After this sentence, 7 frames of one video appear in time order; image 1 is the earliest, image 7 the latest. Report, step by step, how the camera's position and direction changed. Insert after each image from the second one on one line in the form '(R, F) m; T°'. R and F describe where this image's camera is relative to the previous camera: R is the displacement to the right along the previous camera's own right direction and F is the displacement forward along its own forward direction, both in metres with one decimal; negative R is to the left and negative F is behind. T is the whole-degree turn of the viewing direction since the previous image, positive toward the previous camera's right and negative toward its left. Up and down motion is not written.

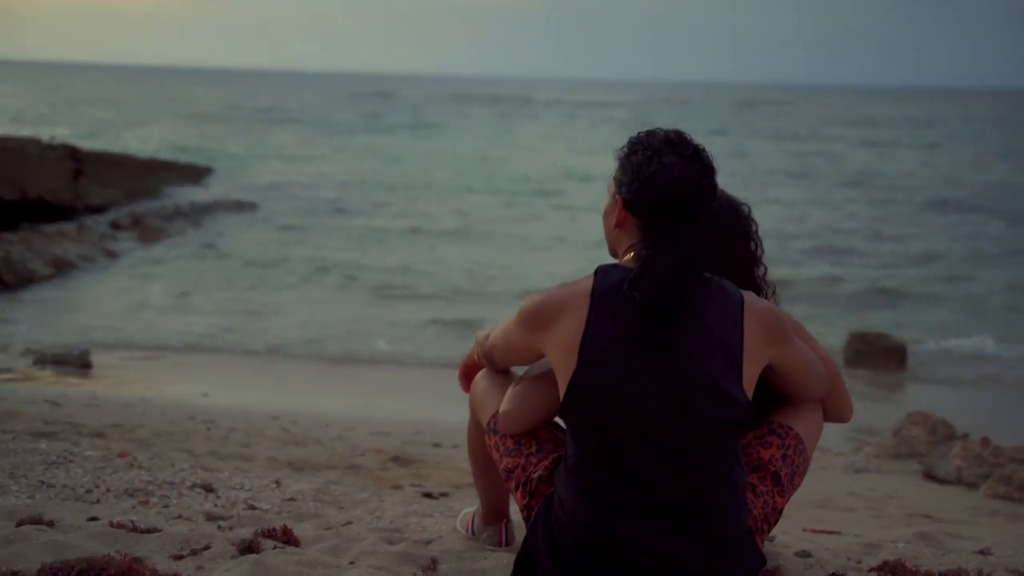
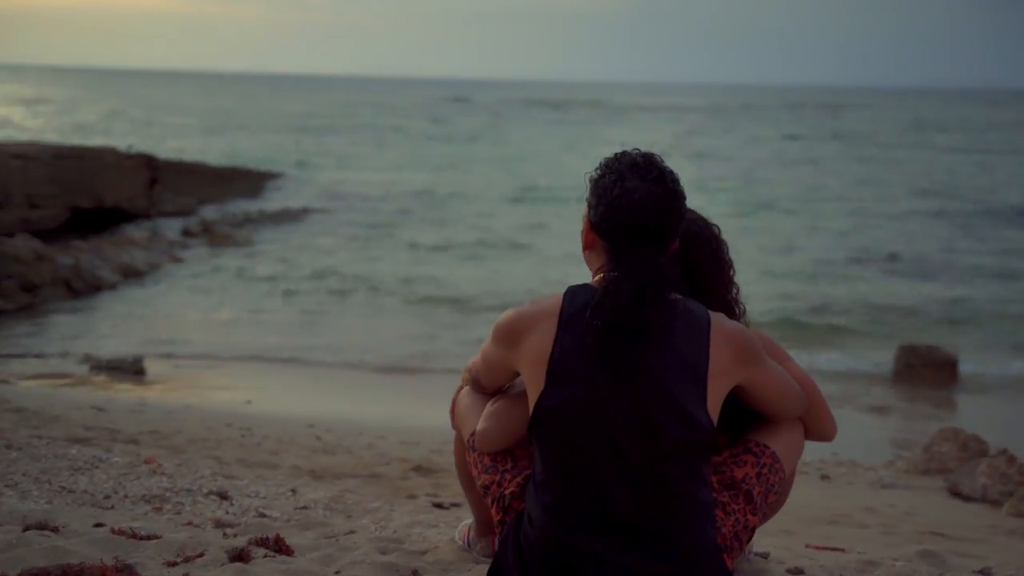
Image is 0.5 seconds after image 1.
(+0.3, -0.1) m; -5°
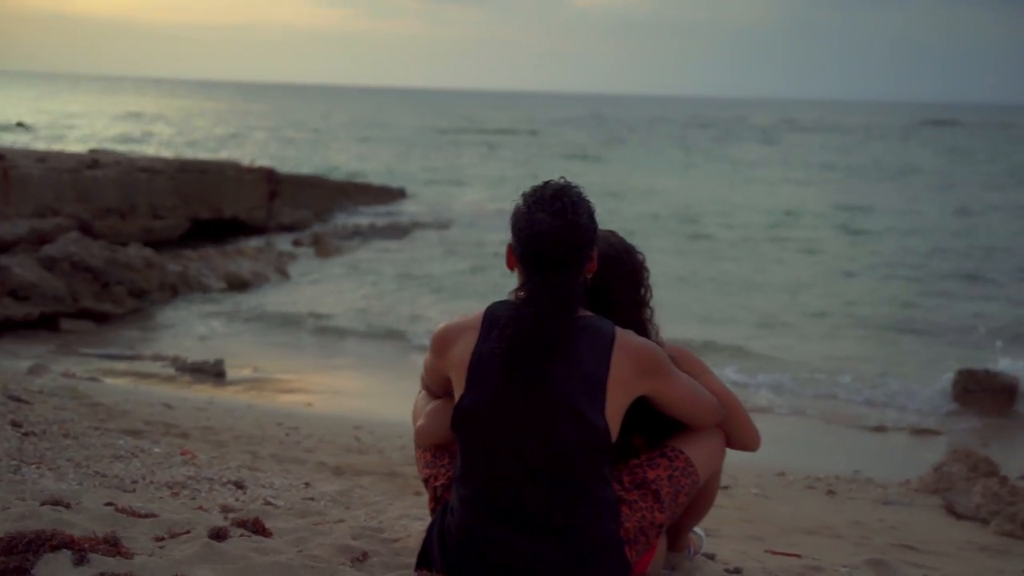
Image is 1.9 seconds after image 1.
(+0.7, -0.3) m; -8°
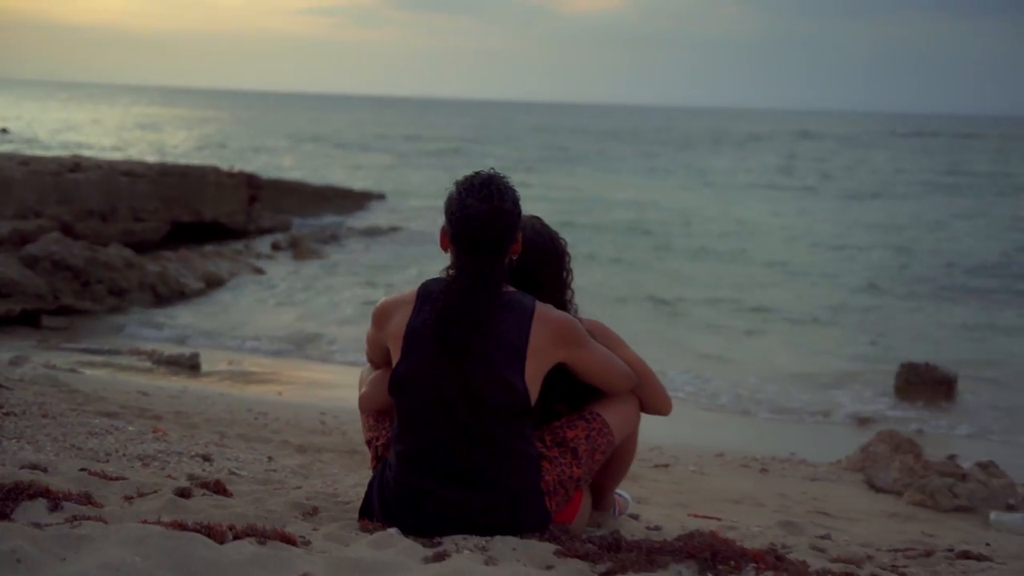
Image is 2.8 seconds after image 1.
(+0.2, -0.4) m; +1°
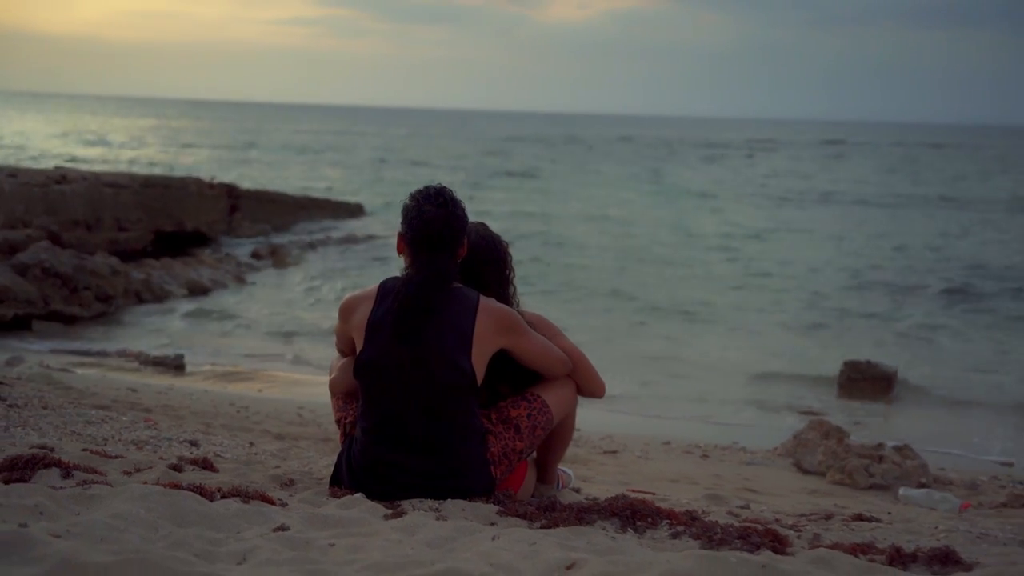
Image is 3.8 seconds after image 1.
(+0.1, -0.6) m; +1°
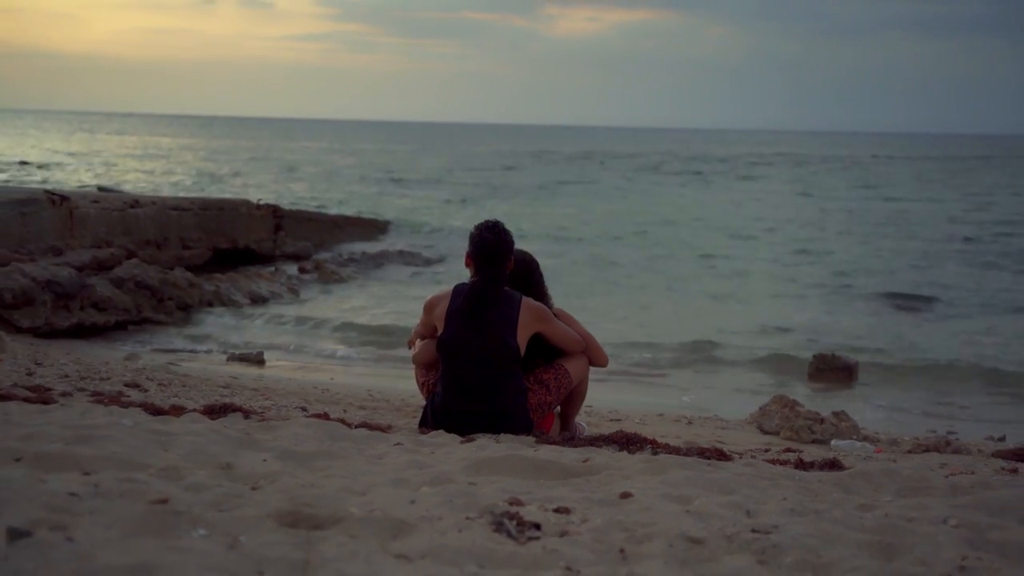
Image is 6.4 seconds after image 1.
(-0.1, -1.8) m; -1°
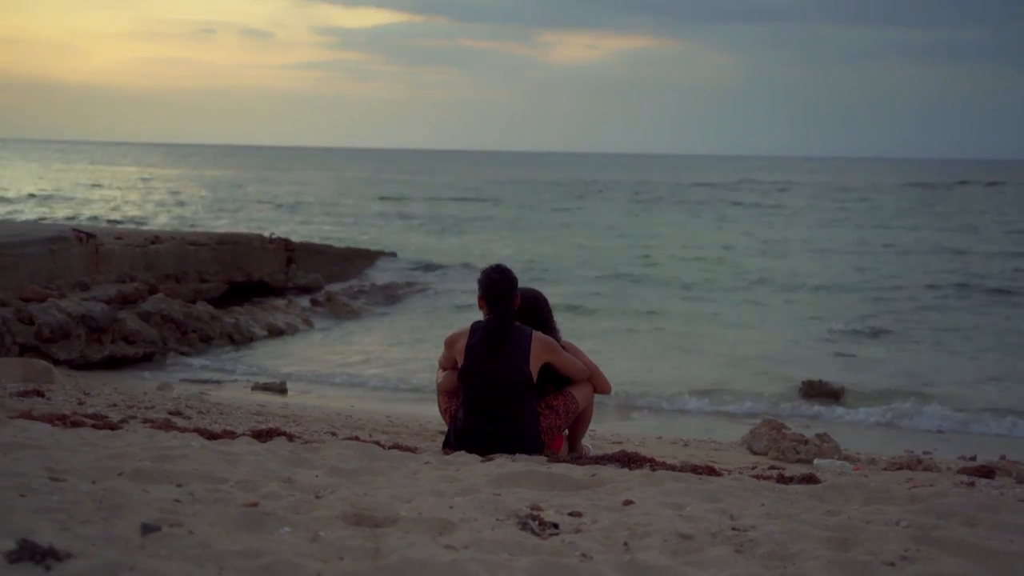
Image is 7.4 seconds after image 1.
(-0.1, -0.7) m; 0°
